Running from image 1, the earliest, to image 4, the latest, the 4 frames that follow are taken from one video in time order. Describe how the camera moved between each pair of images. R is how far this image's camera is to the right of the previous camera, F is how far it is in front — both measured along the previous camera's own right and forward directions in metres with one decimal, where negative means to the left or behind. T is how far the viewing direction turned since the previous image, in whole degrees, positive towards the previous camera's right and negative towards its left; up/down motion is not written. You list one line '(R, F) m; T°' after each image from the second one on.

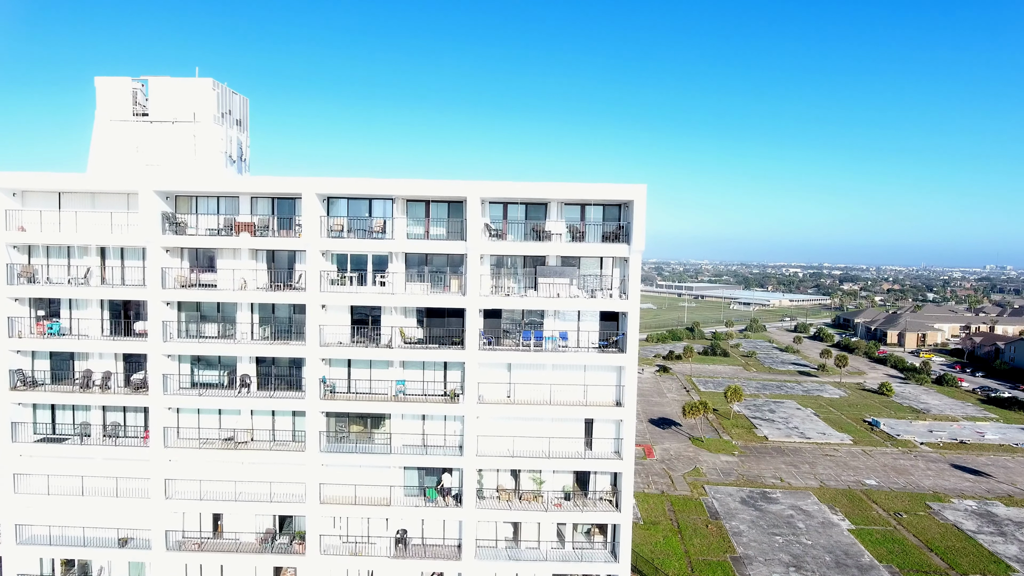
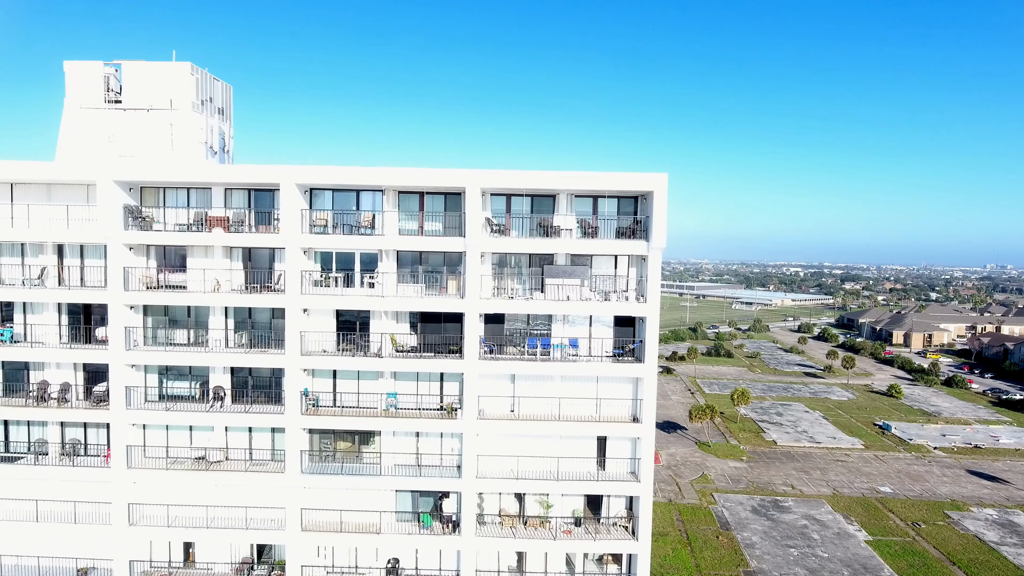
(-0.1, +2.0) m; 0°
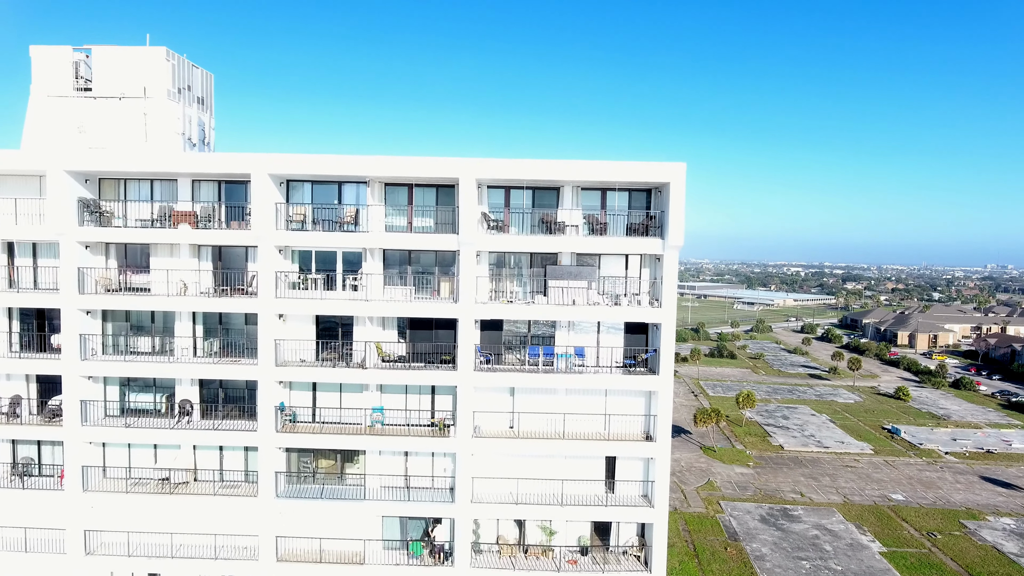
(0.0, +1.7) m; 0°
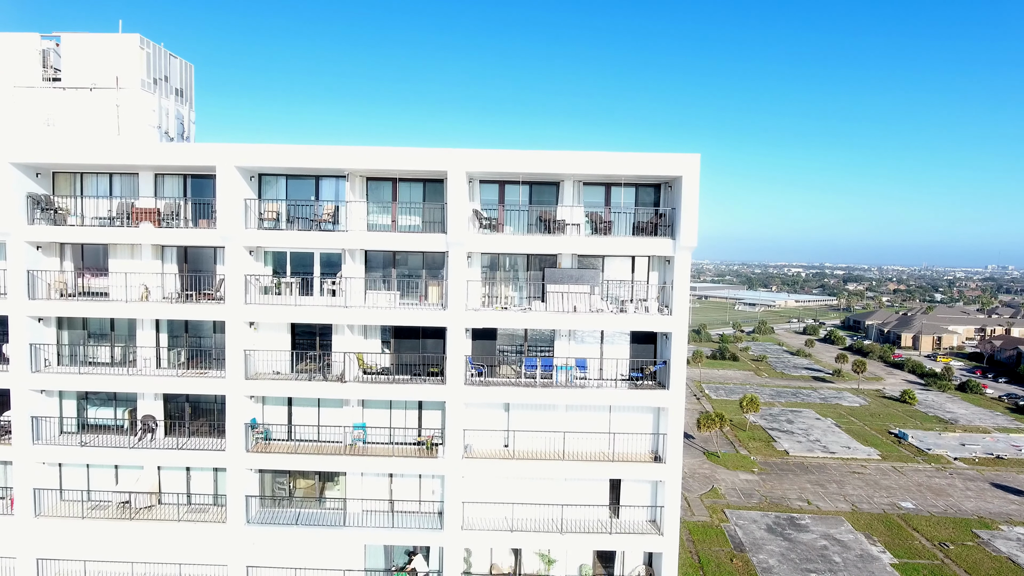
(+0.1, +1.4) m; 0°
